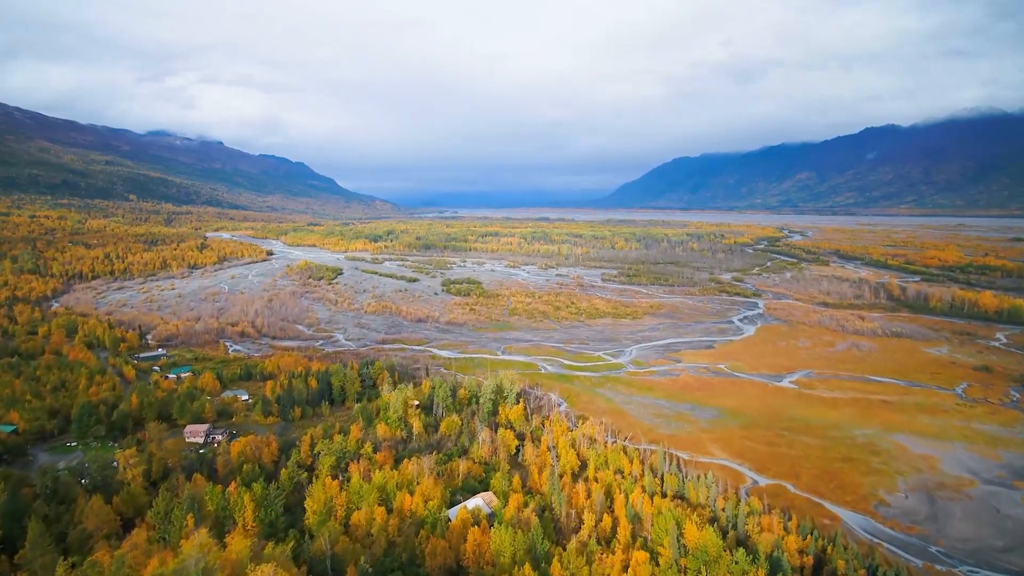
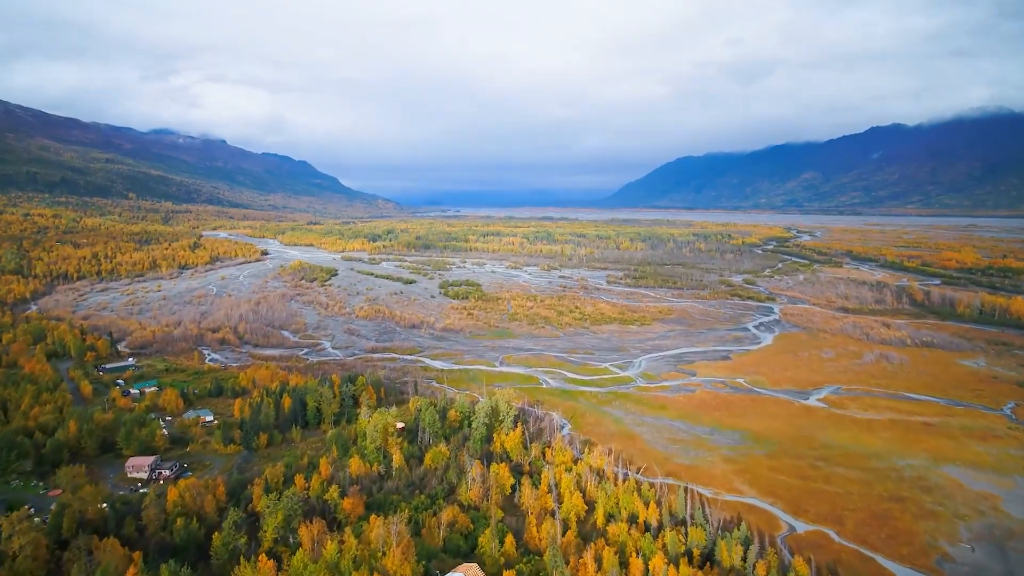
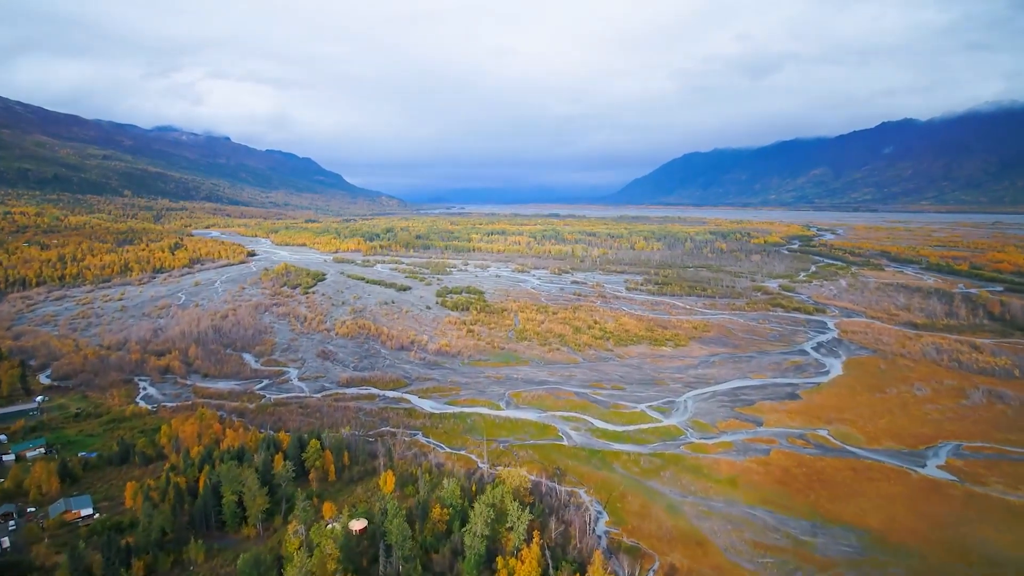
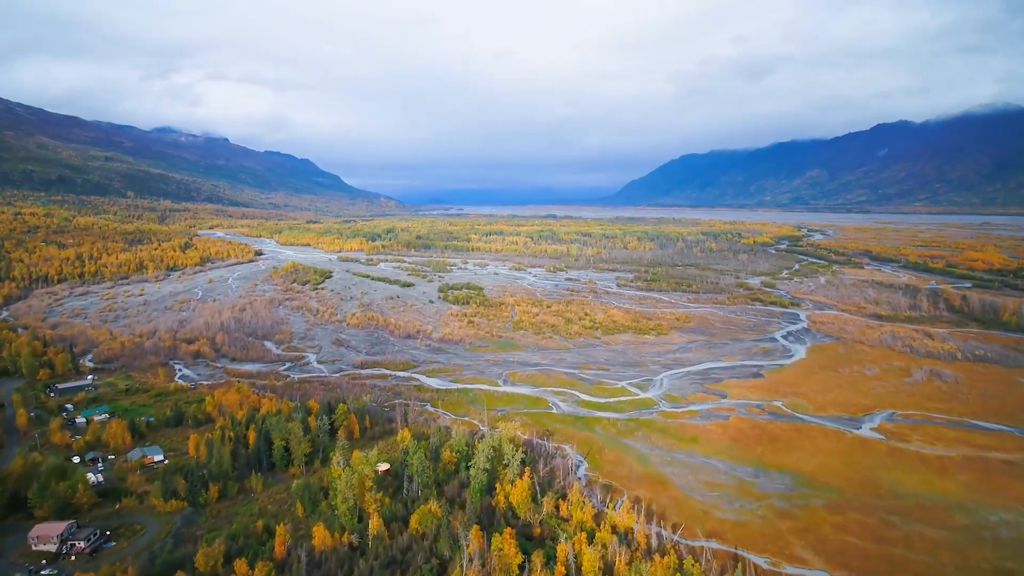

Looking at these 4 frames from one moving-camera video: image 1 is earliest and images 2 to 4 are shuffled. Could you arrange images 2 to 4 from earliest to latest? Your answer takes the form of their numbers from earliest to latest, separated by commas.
2, 4, 3
